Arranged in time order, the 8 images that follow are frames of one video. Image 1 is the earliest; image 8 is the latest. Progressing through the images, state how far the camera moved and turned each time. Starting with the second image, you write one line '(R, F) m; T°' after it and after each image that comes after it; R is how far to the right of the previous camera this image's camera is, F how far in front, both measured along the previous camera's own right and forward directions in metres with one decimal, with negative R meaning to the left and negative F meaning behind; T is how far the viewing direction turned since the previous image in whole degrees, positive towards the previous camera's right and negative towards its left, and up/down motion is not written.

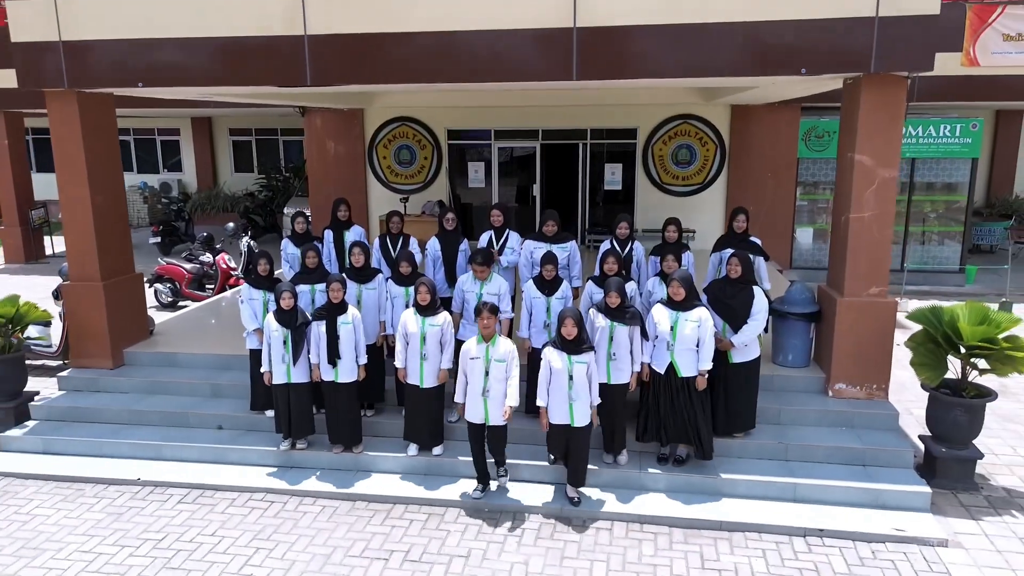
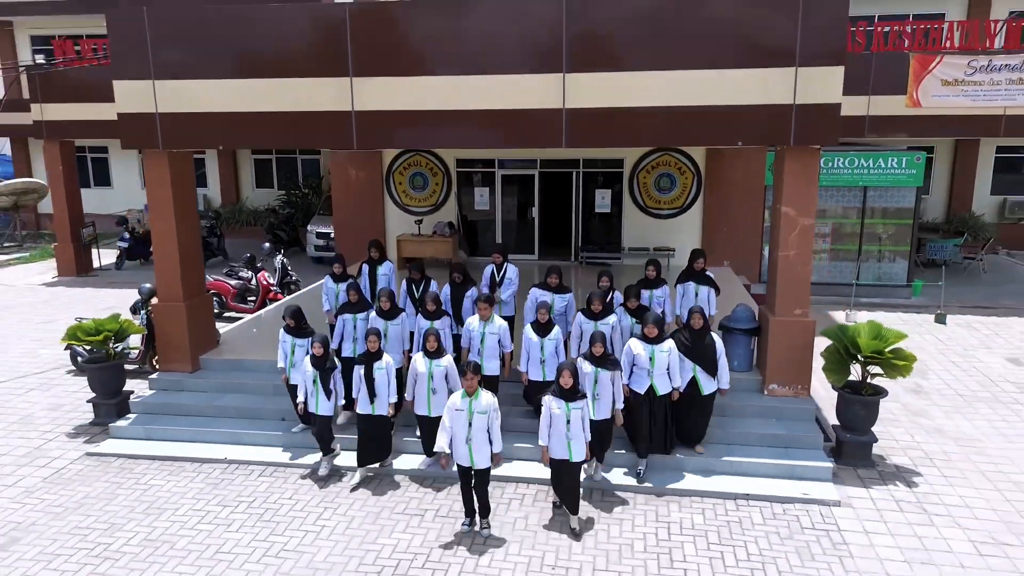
(0.0, -1.3) m; 0°
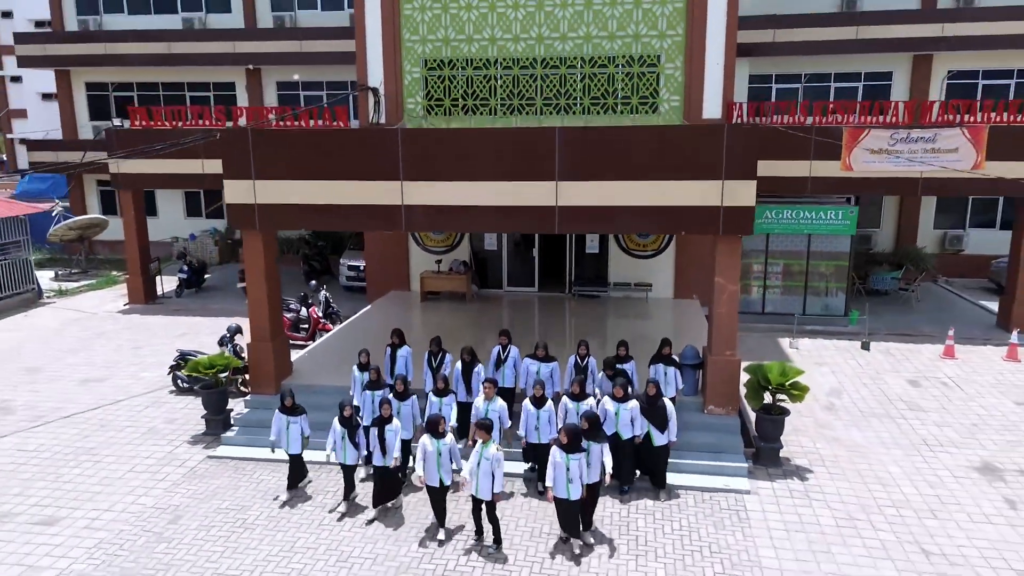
(-0.1, -2.2) m; 0°
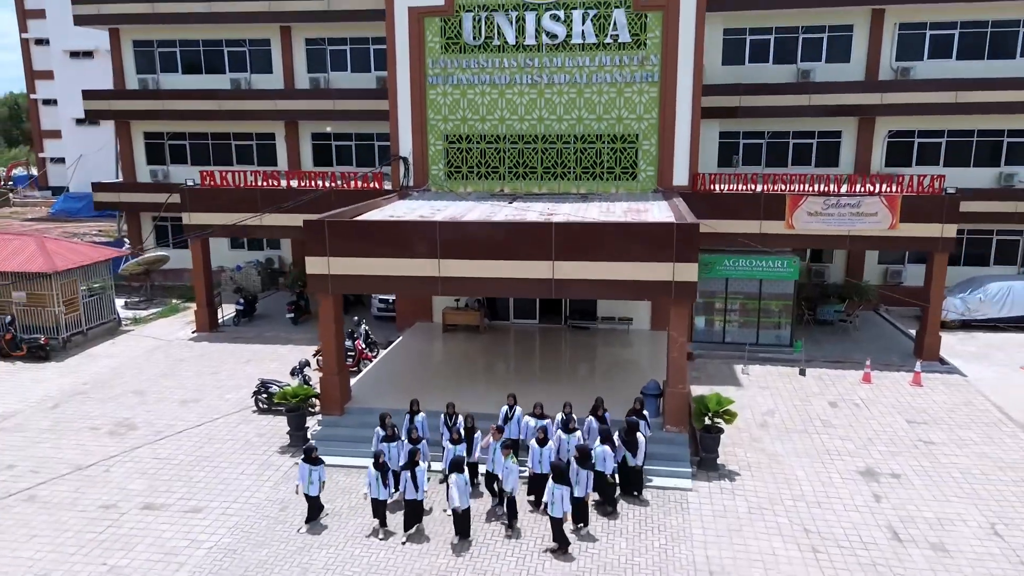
(-0.1, -3.0) m; 0°
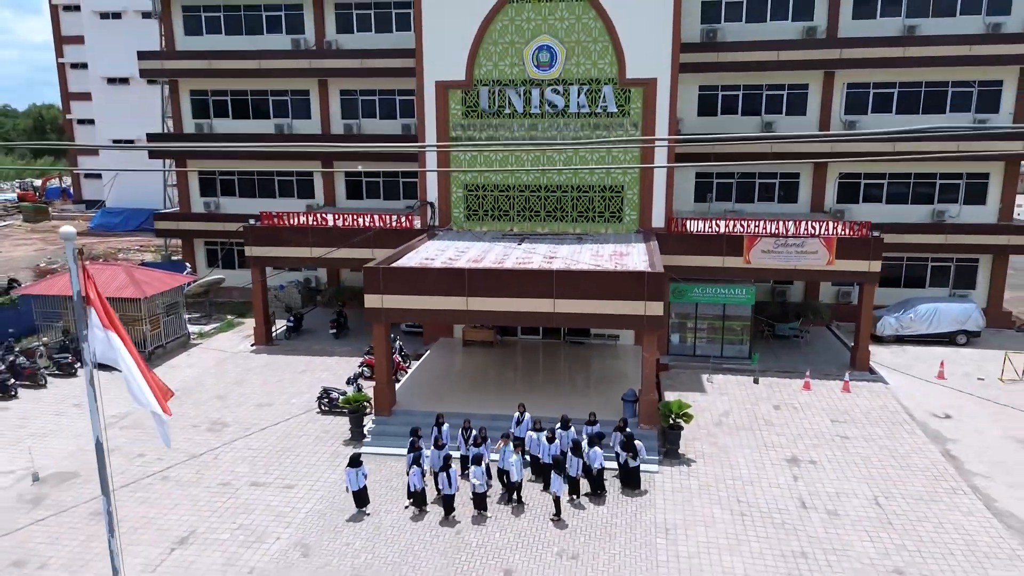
(-0.2, -3.5) m; 0°
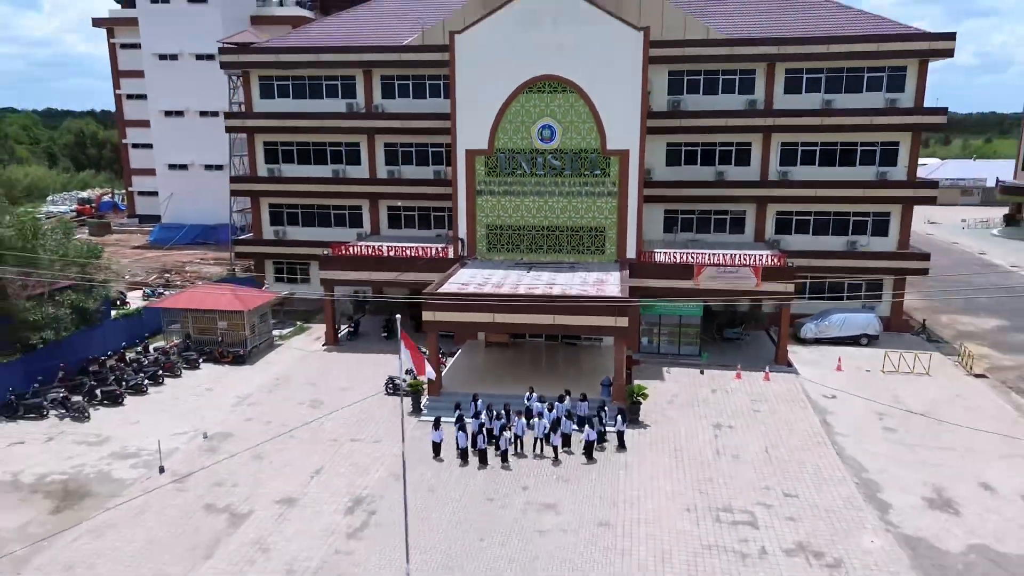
(-0.3, -6.7) m; 0°
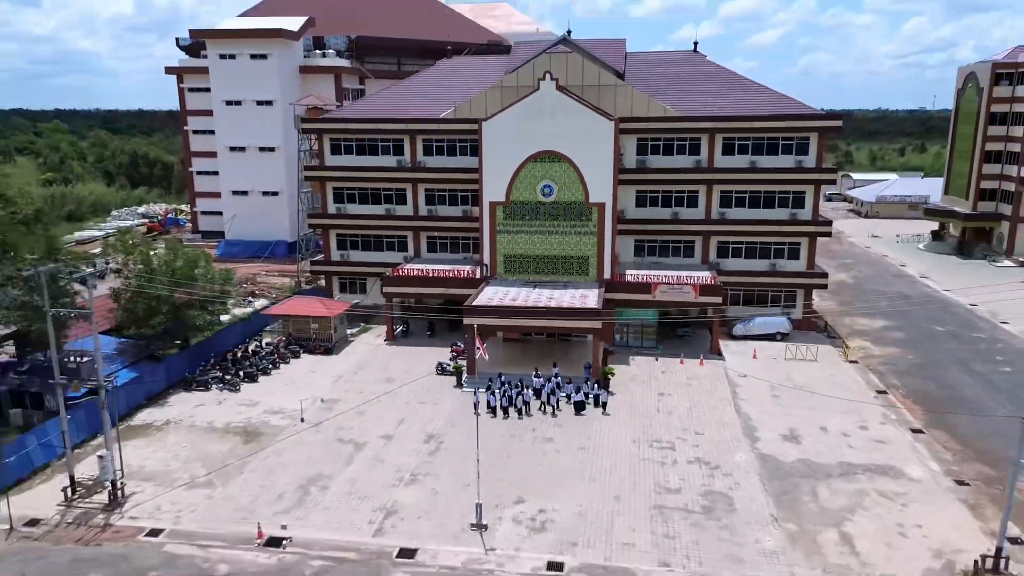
(-0.4, -10.6) m; 0°
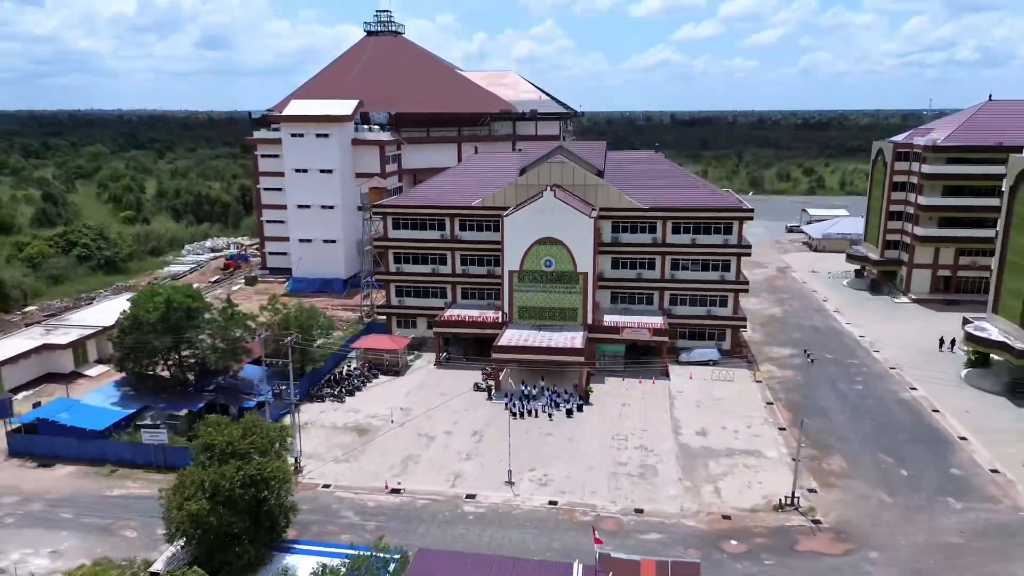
(-0.6, -16.5) m; 0°
